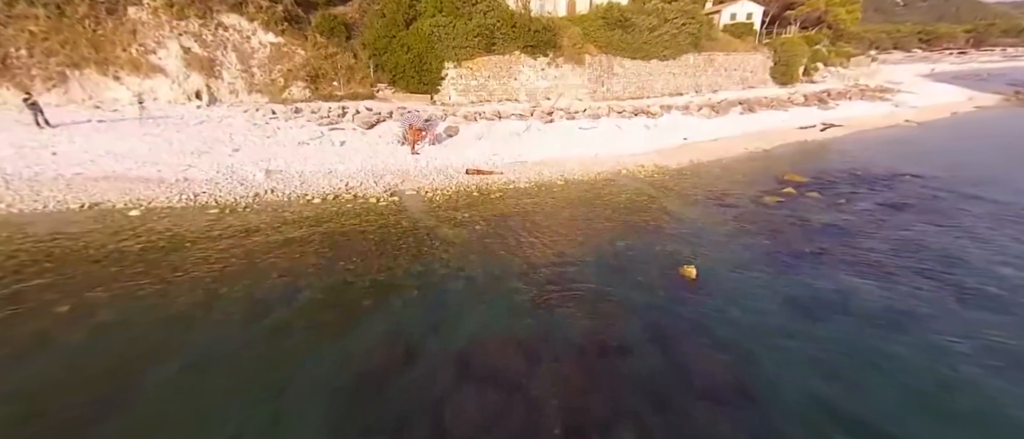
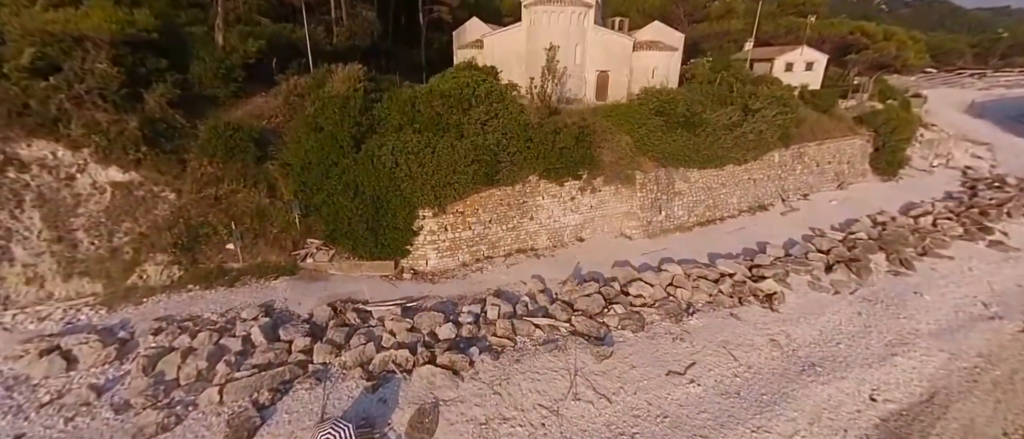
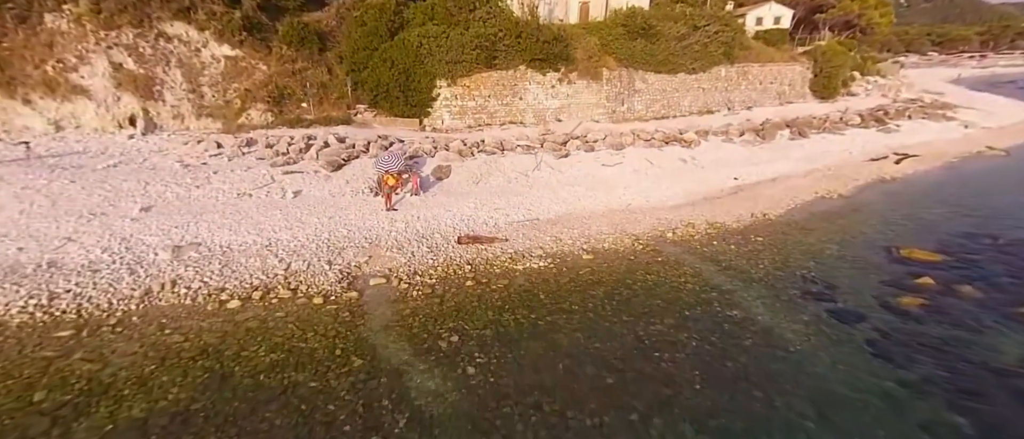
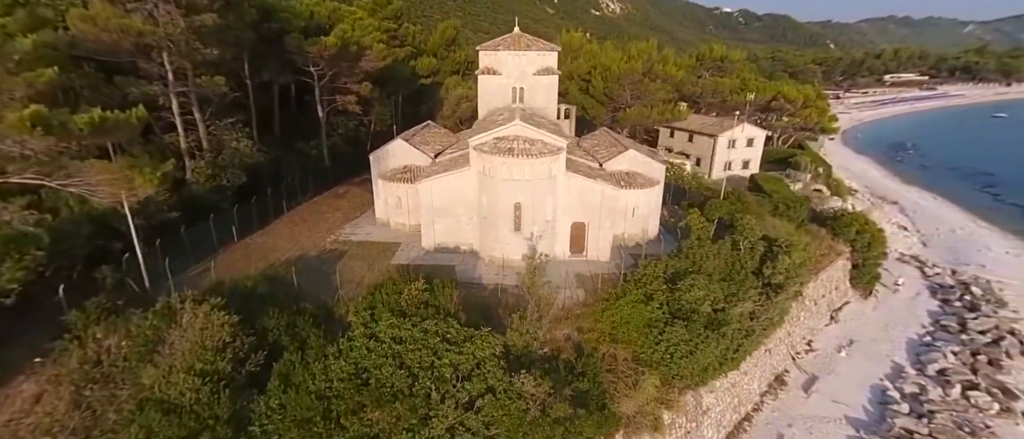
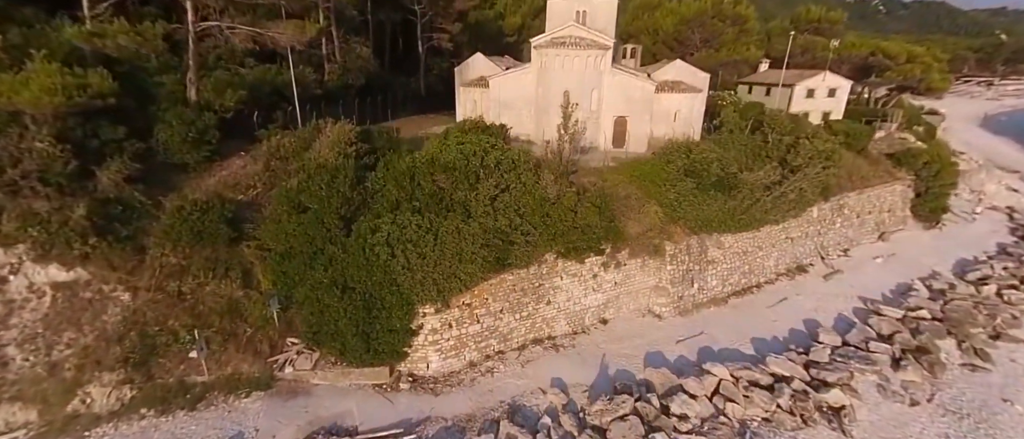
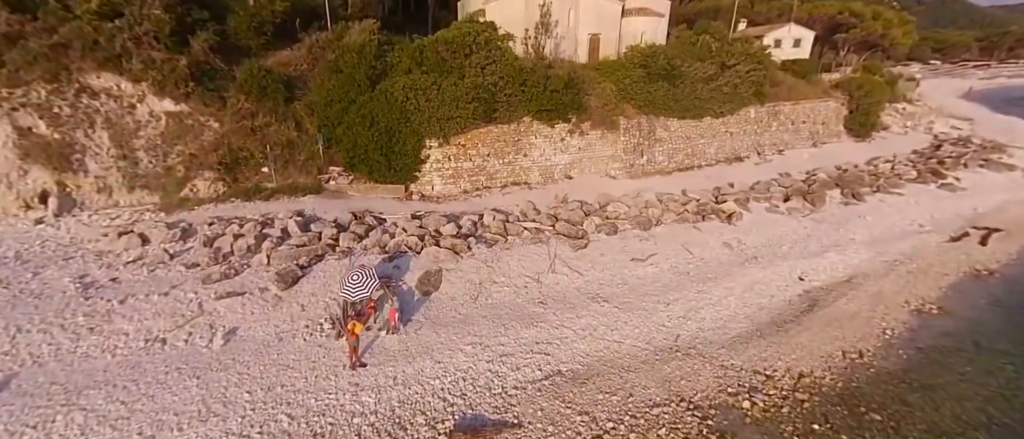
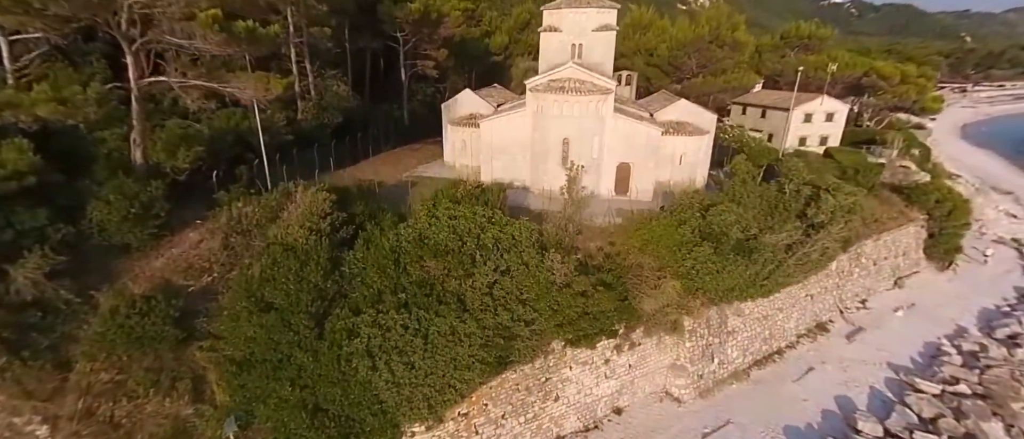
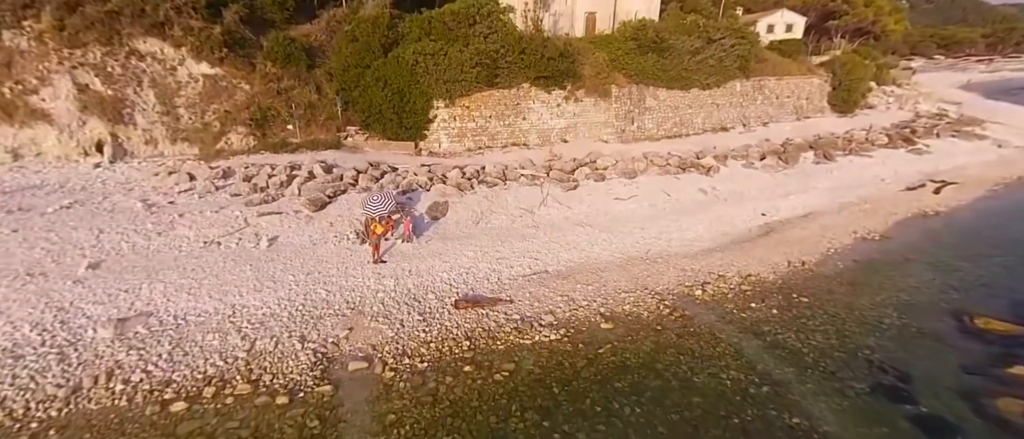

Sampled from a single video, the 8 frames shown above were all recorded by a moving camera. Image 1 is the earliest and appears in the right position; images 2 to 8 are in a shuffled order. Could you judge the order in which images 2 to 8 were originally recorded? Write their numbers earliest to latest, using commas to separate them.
3, 8, 6, 2, 5, 7, 4
